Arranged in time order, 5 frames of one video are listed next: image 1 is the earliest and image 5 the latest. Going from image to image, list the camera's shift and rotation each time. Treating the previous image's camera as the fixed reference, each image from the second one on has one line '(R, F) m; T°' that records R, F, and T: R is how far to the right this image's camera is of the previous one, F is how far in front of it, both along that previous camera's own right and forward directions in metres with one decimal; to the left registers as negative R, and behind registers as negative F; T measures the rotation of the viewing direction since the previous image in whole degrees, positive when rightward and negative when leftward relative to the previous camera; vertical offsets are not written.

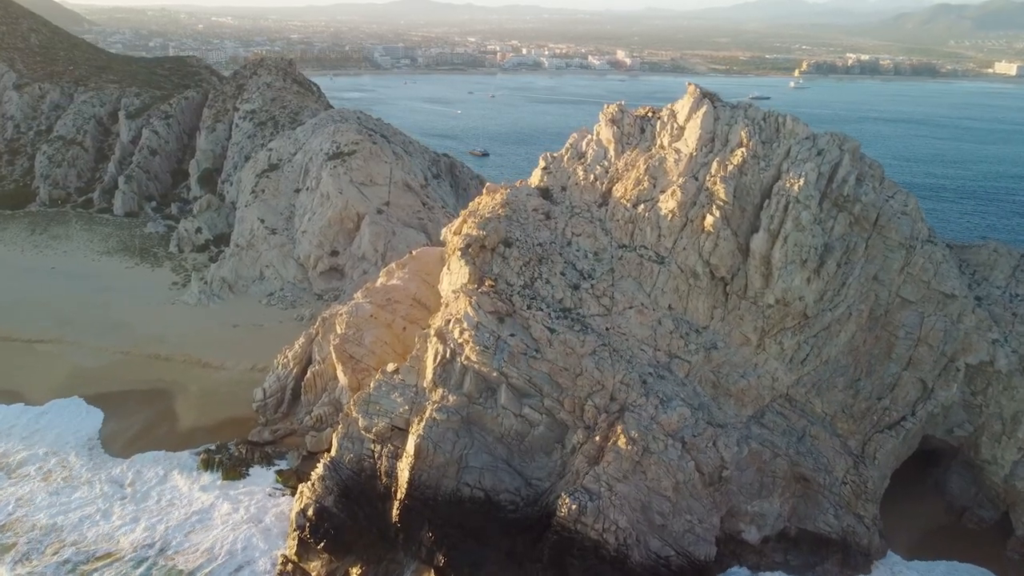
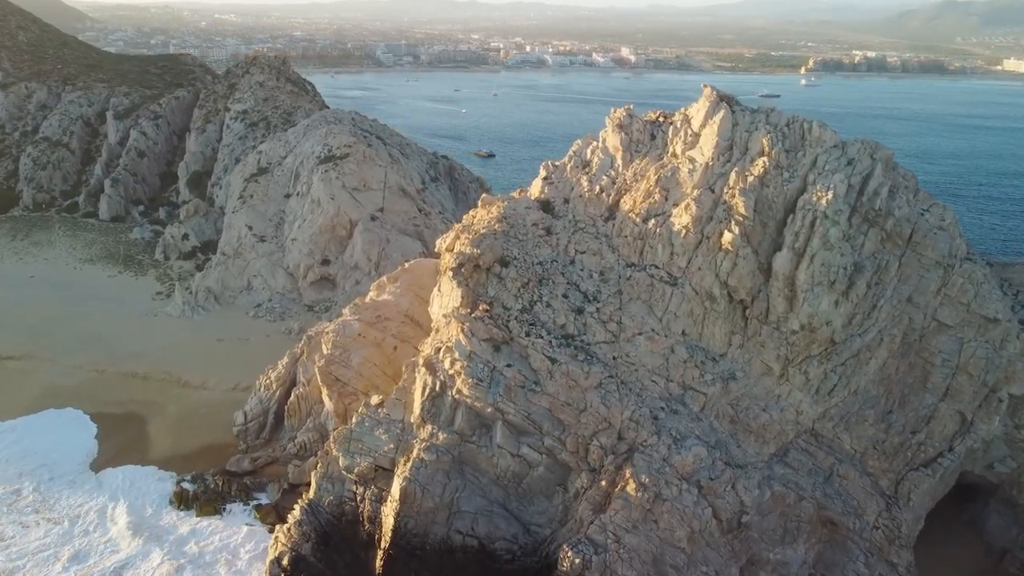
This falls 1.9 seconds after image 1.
(+0.2, +2.0) m; 0°
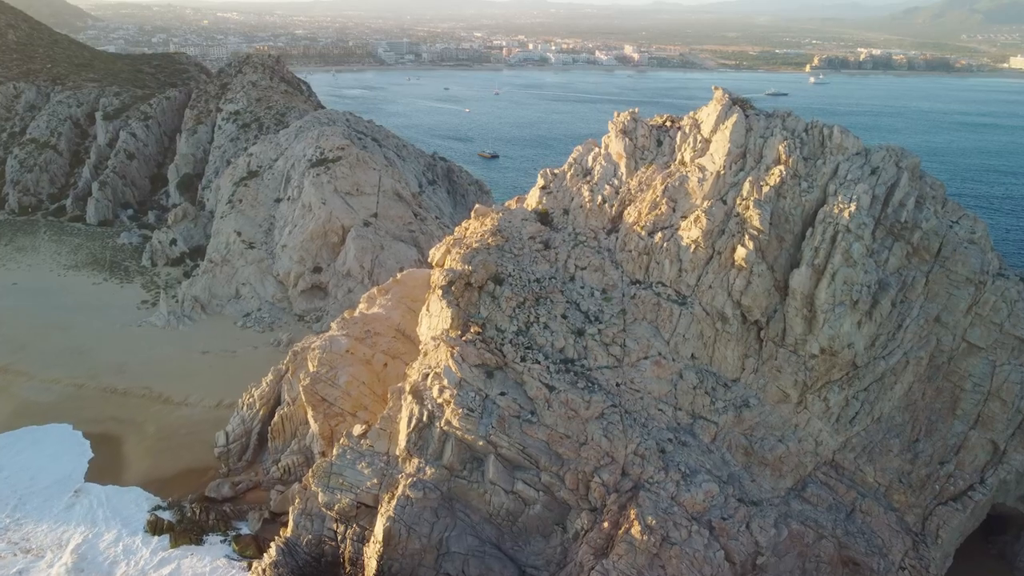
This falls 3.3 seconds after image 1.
(+0.2, +1.5) m; 0°
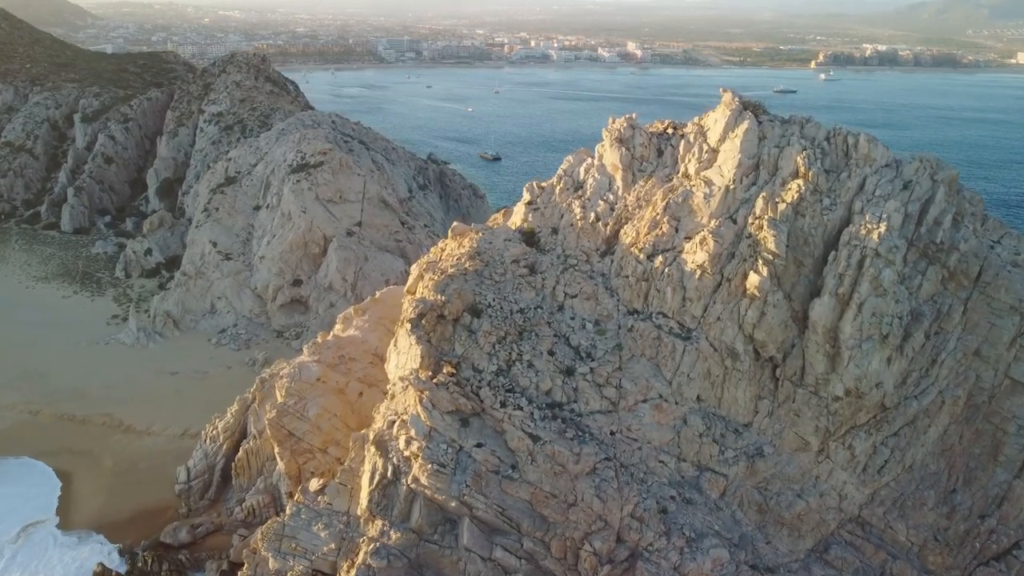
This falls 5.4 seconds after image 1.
(+0.5, +2.3) m; 0°
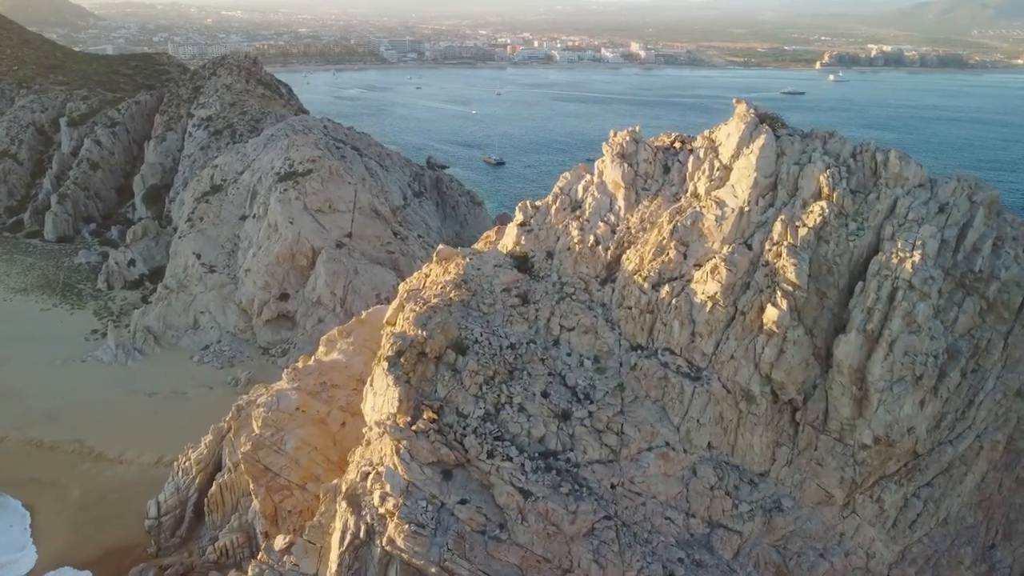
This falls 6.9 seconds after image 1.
(+0.3, +1.6) m; 0°
